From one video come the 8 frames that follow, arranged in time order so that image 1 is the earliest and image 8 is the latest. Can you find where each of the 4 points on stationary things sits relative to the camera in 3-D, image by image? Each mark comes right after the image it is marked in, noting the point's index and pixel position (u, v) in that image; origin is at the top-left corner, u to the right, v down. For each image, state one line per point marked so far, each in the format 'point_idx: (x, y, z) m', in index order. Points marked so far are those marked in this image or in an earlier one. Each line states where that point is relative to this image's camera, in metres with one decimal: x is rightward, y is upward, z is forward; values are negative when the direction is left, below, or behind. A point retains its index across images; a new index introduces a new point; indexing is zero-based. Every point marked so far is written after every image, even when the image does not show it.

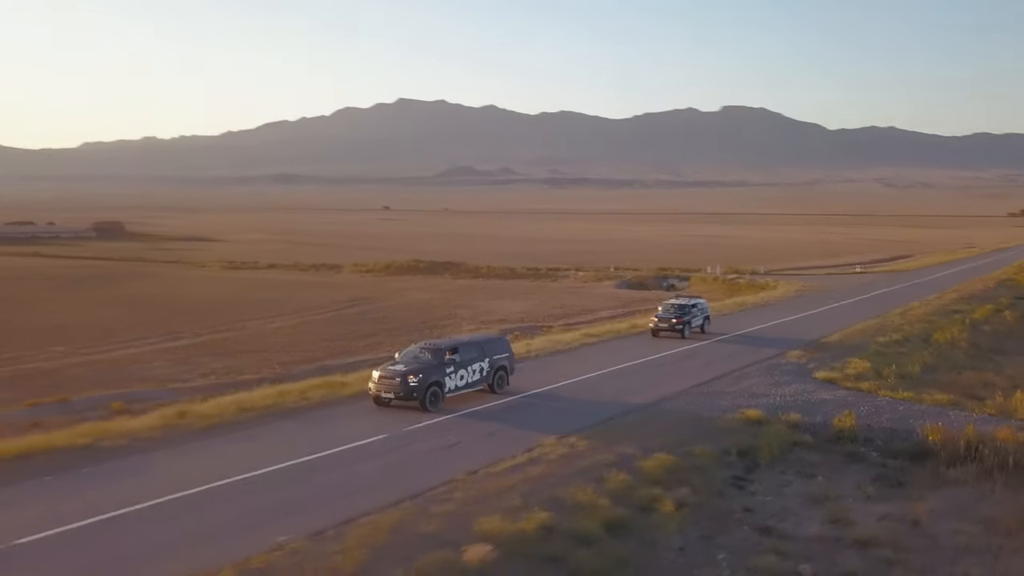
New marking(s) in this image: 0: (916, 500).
0: (+7.8, -4.0, +19.0) m
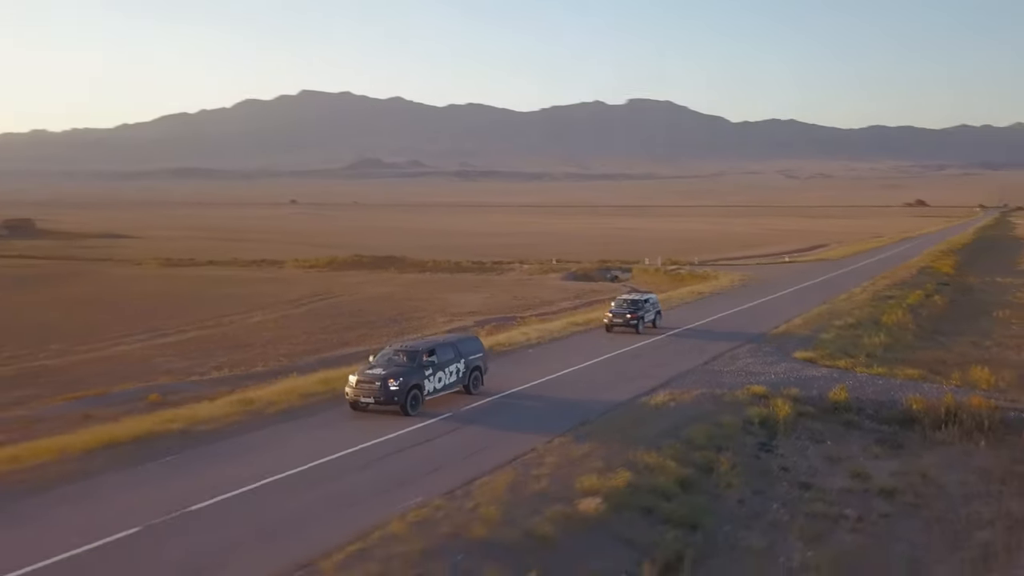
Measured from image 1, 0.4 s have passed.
0: (+8.9, -3.7, +22.0) m
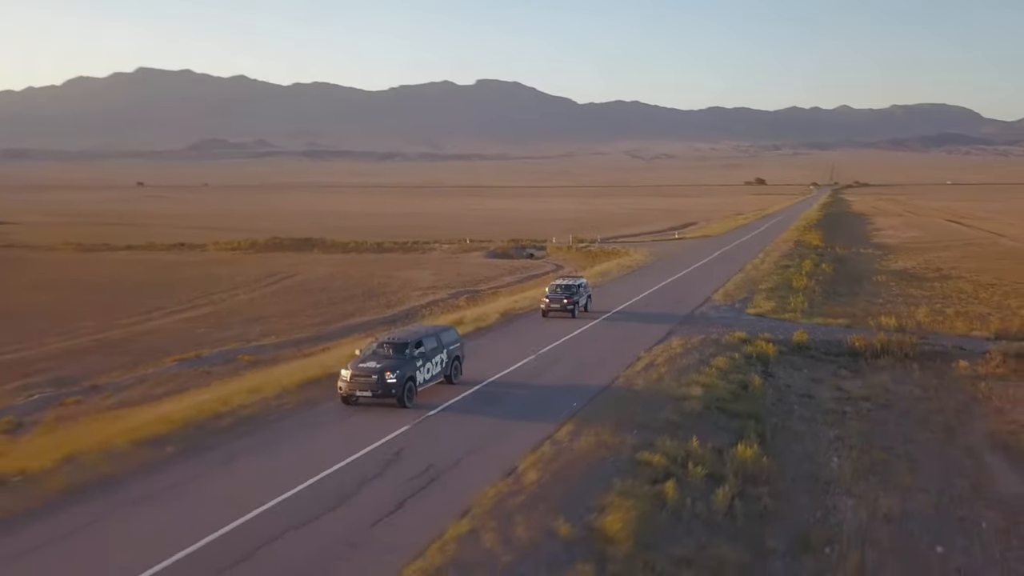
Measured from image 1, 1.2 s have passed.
0: (+10.7, -2.6, +29.9) m
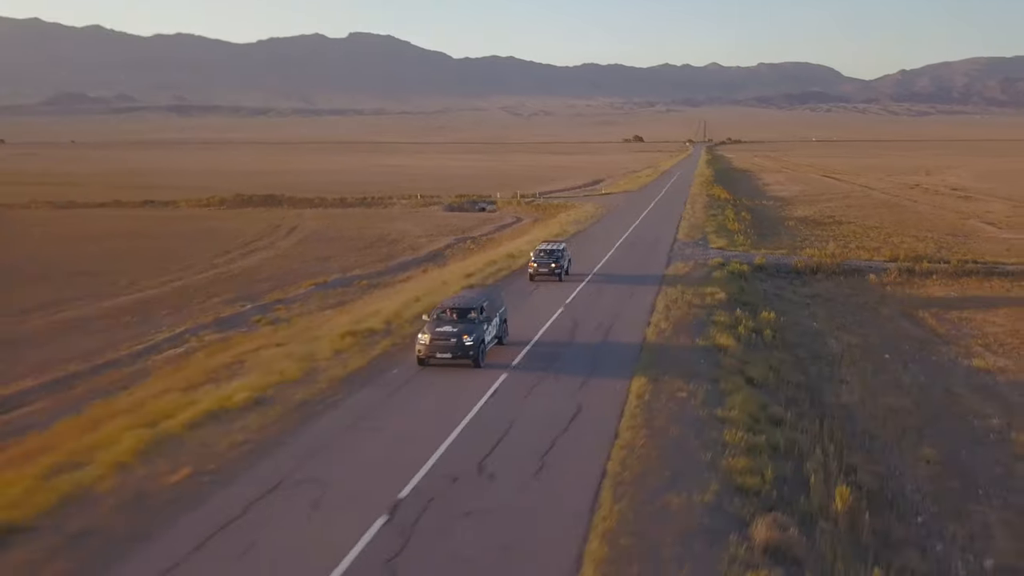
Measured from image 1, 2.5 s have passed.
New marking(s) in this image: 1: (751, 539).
0: (+13.1, +0.2, +43.3) m
1: (+3.3, -3.4, +13.6) m
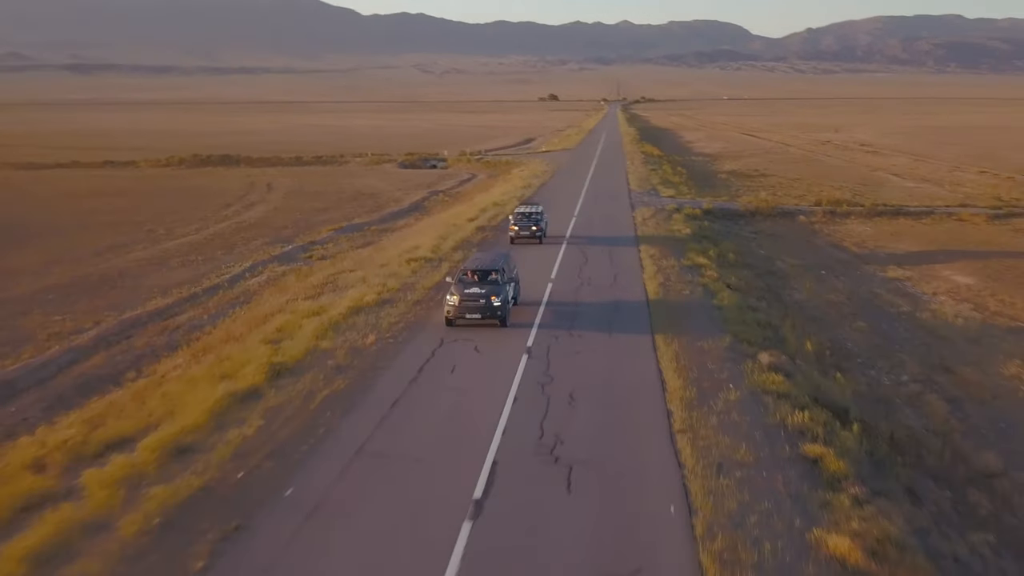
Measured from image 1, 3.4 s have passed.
0: (+12.6, +3.3, +51.8) m
1: (+5.4, -1.6, +21.6) m
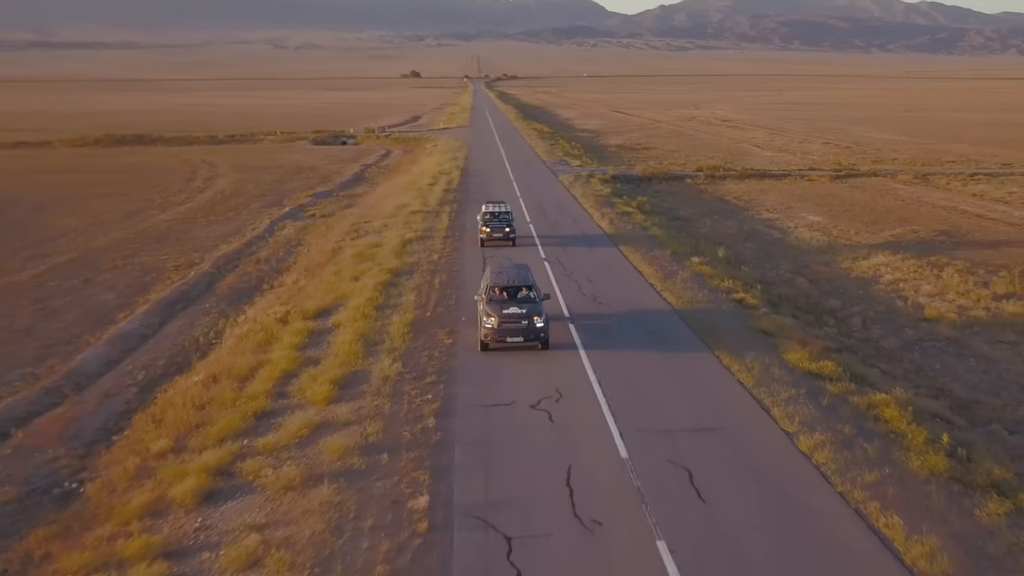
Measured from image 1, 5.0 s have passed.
0: (+9.2, +6.6, +64.3) m
1: (+6.2, +0.9, +33.6) m
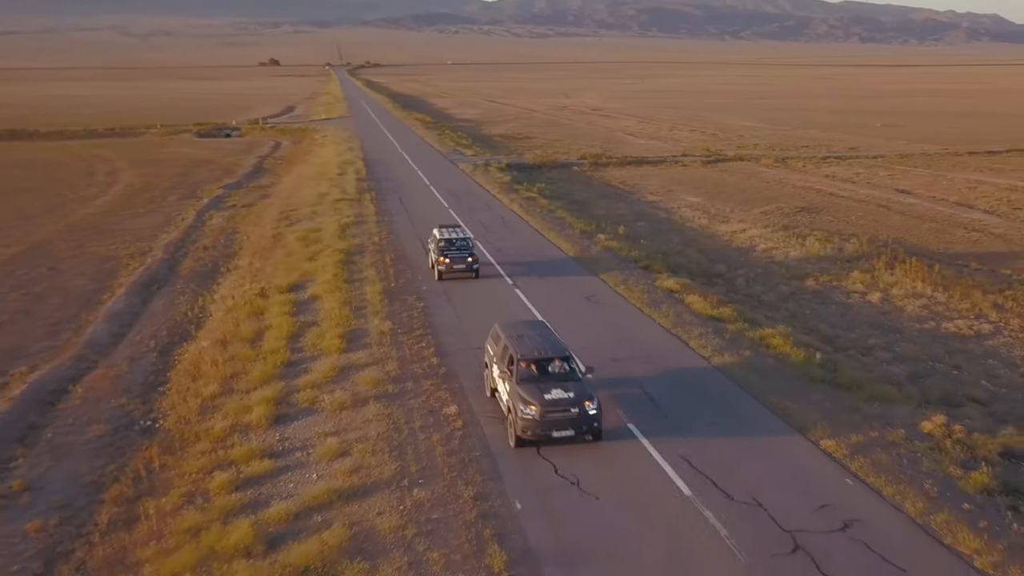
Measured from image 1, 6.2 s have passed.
0: (+2.4, +8.1, +69.9) m
1: (+3.6, +2.0, +39.1) m
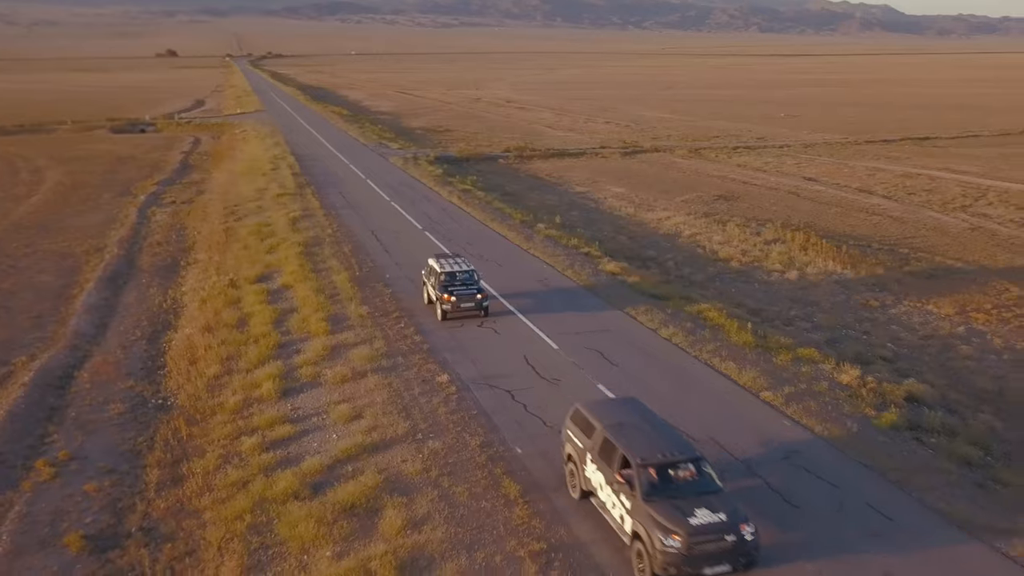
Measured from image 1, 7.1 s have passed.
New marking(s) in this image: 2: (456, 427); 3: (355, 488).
0: (-2.7, +9.0, +72.6) m
1: (+1.3, +2.6, +42.0) m
2: (-1.0, -2.6, +18.5) m
3: (-2.5, -3.2, +16.0) m
